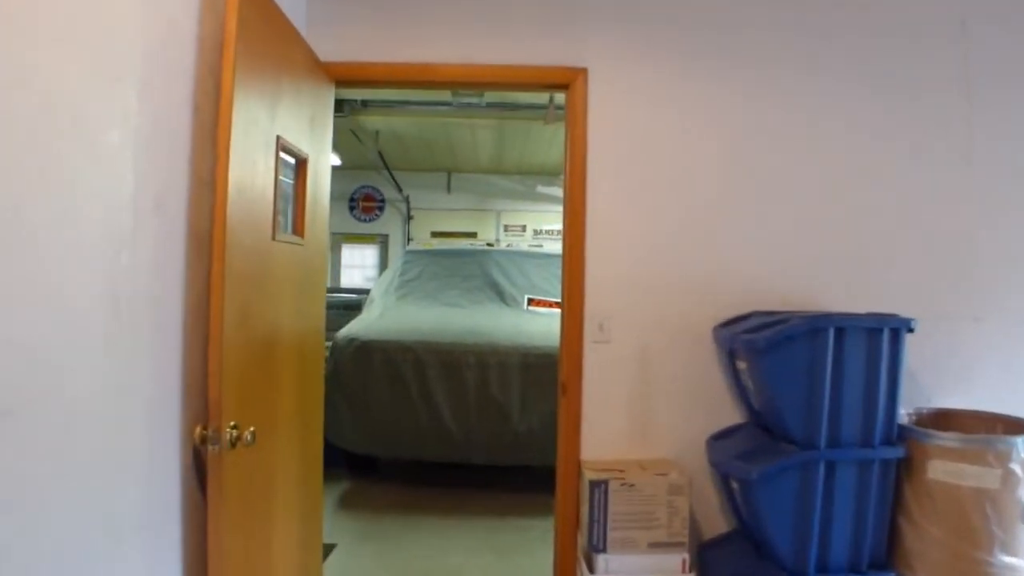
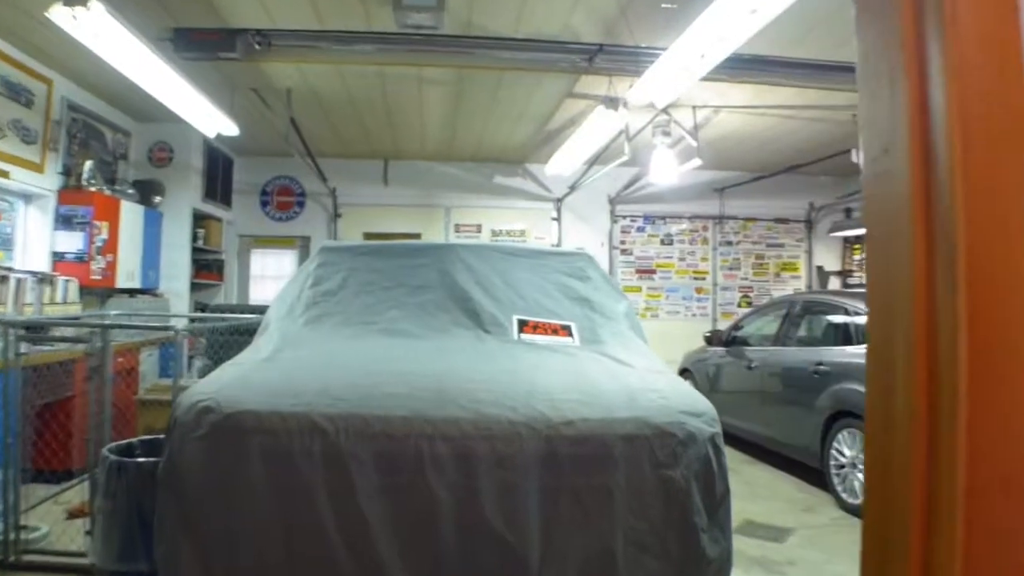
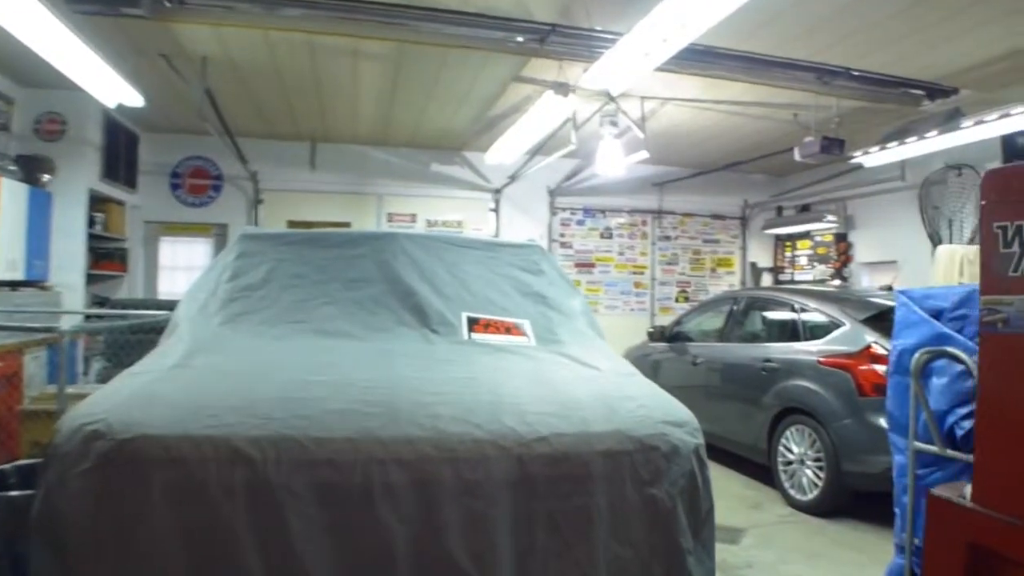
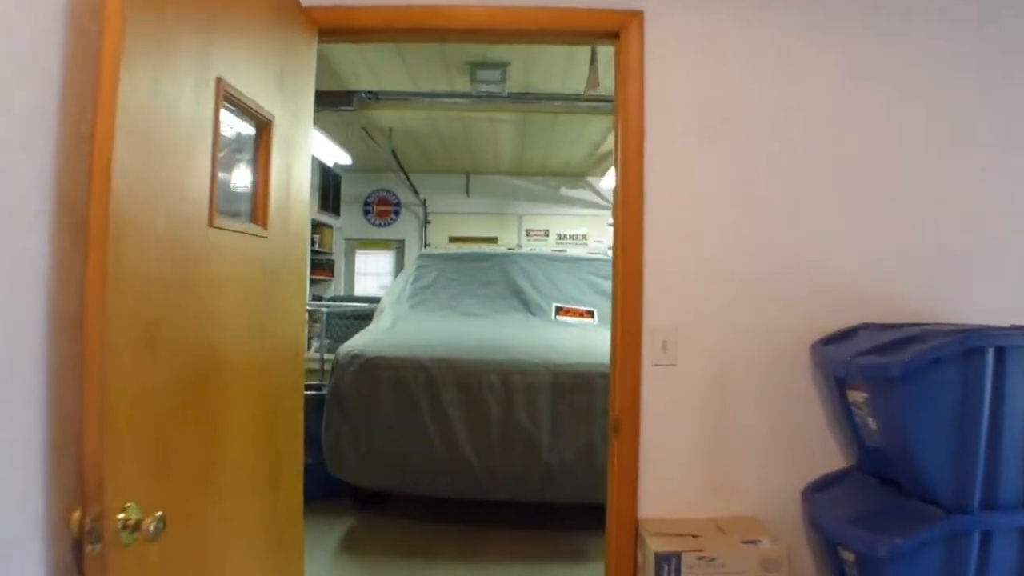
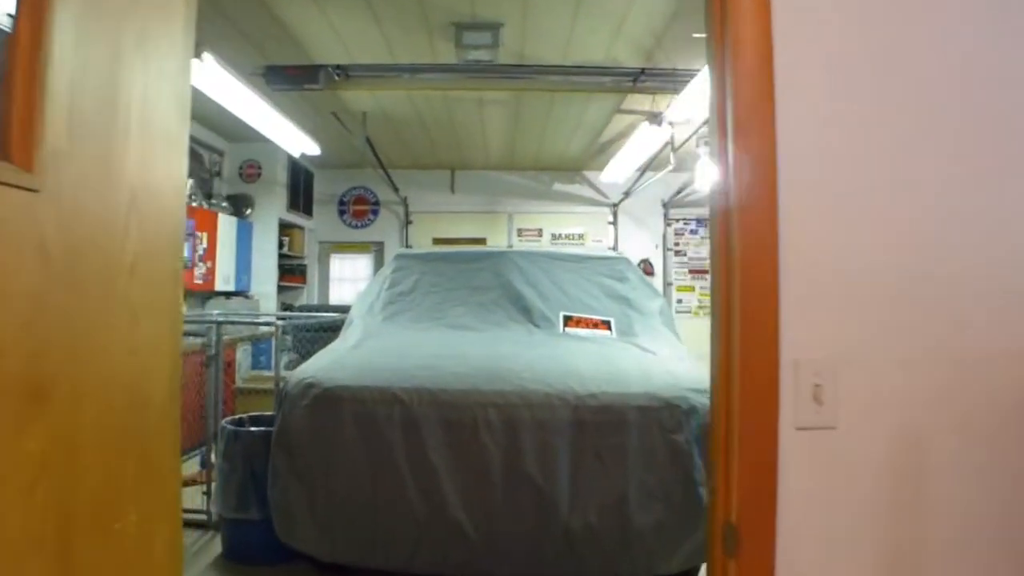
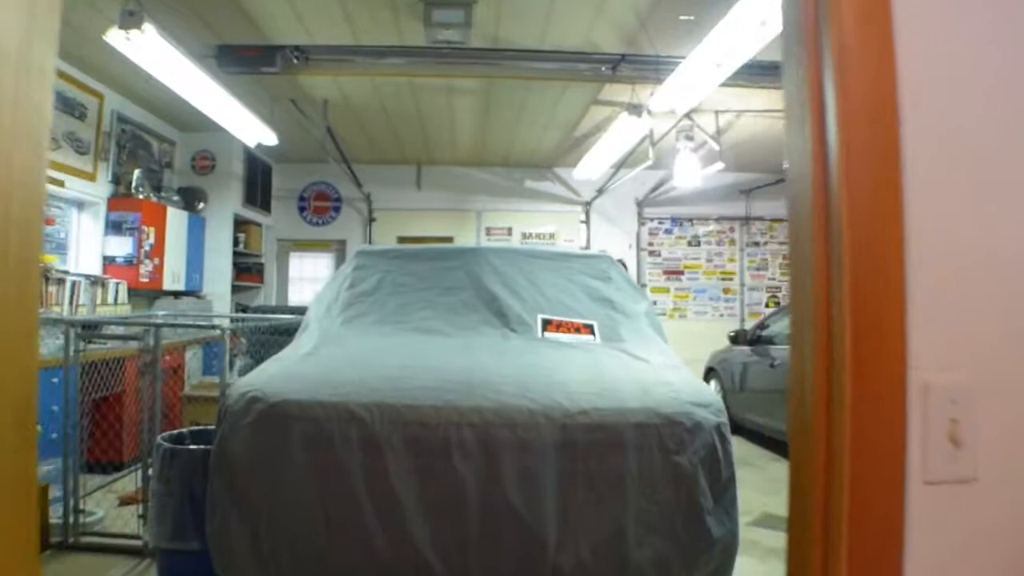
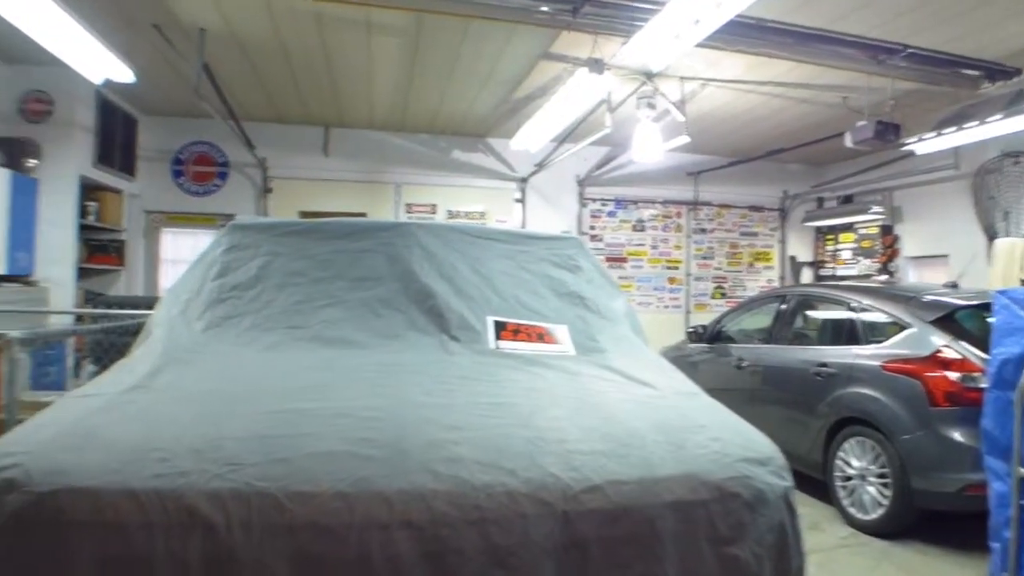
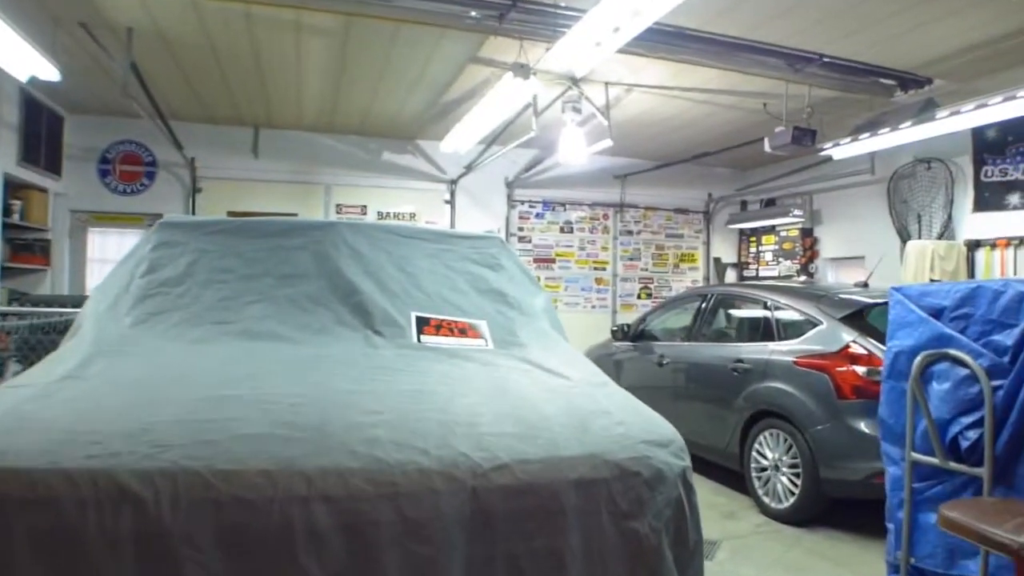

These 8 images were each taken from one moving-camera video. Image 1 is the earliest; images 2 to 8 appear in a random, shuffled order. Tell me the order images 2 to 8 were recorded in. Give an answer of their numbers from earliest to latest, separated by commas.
4, 5, 6, 2, 3, 8, 7
